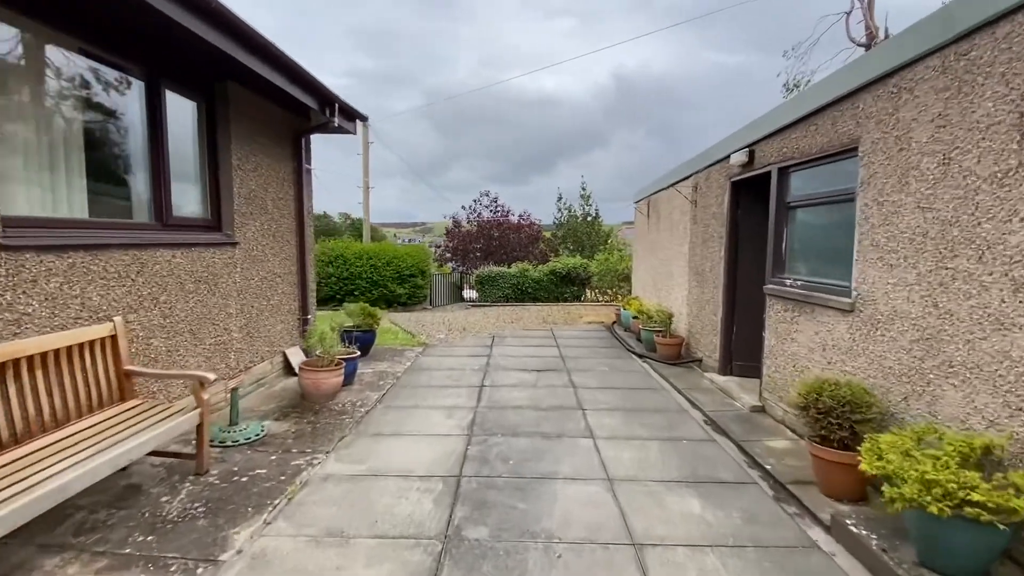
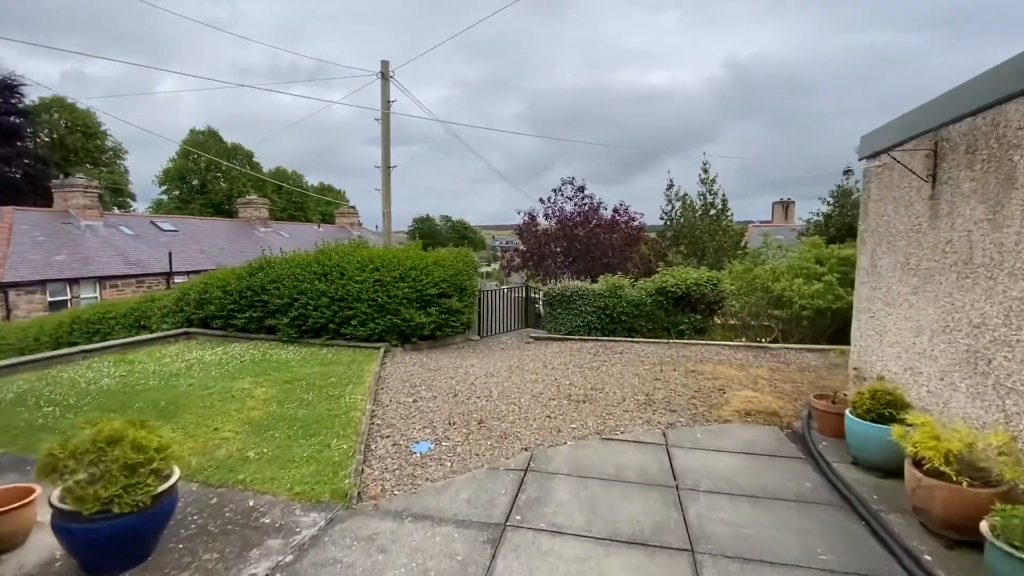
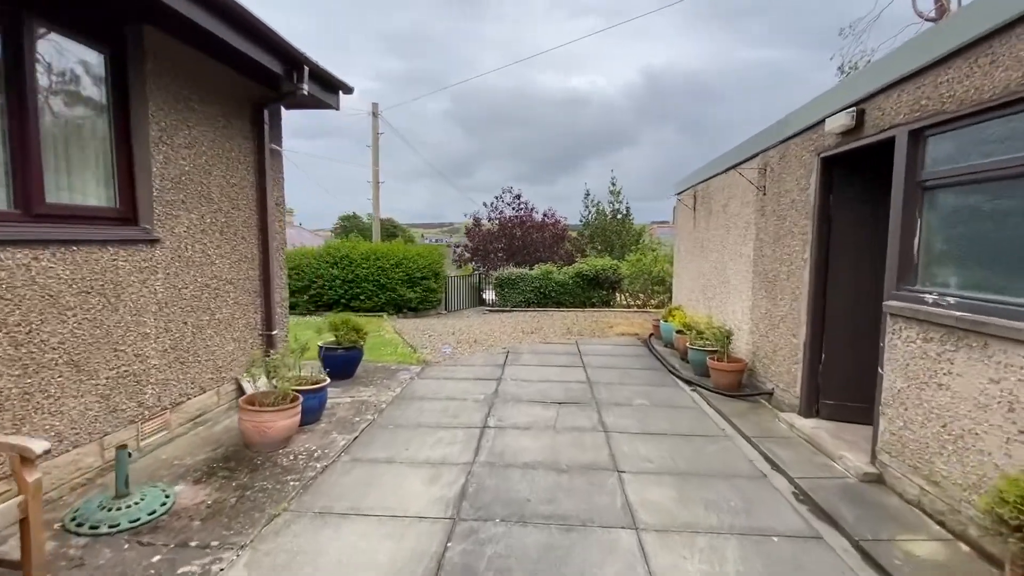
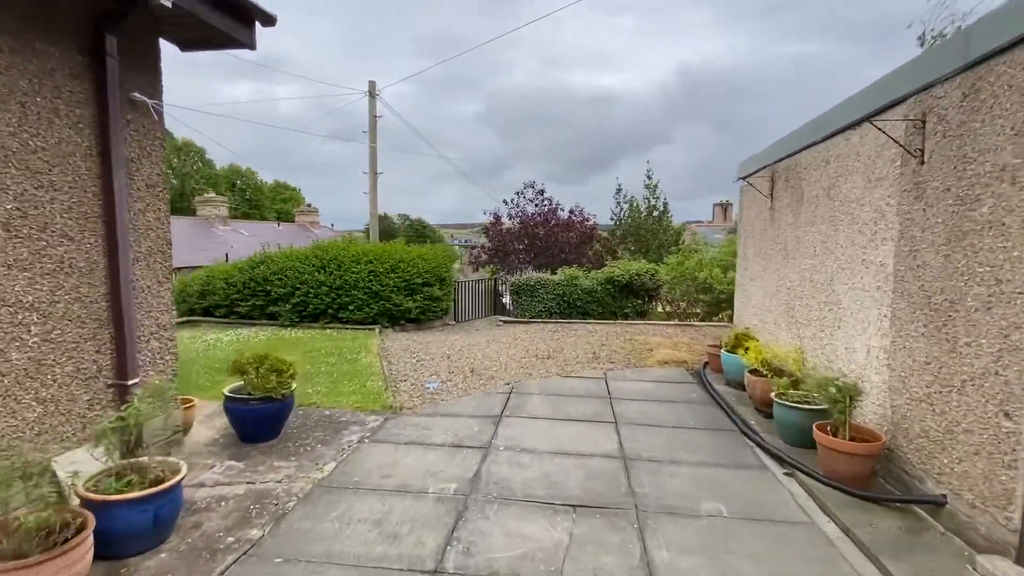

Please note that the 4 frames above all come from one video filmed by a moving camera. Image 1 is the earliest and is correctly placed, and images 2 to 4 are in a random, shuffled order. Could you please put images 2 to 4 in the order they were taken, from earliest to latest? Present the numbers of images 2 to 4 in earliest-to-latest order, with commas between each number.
3, 4, 2
